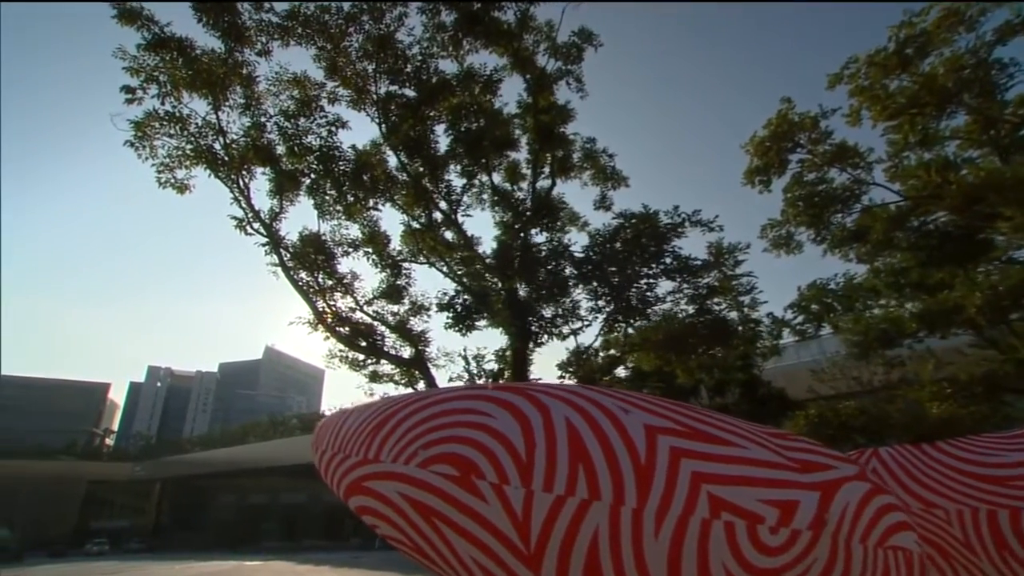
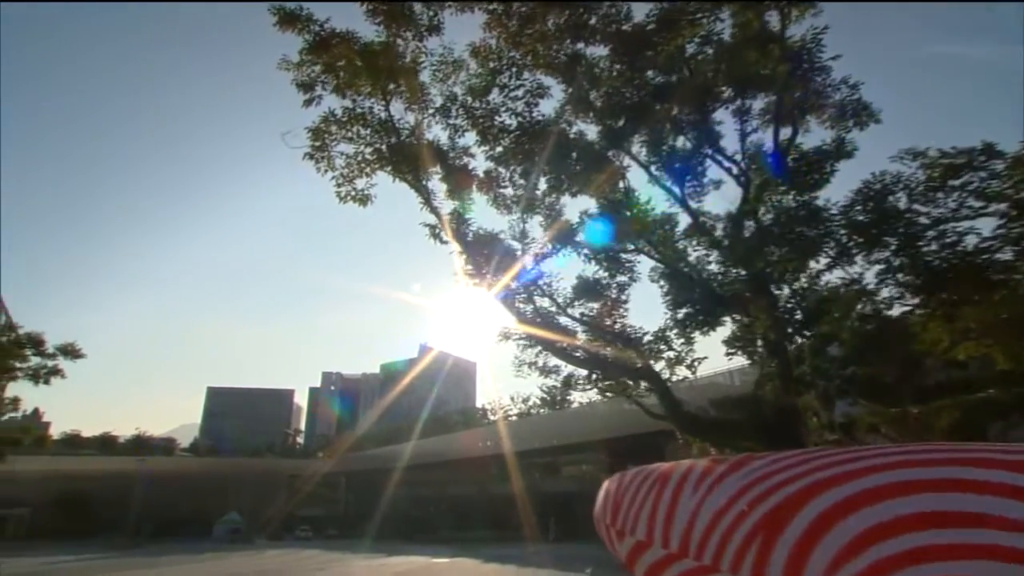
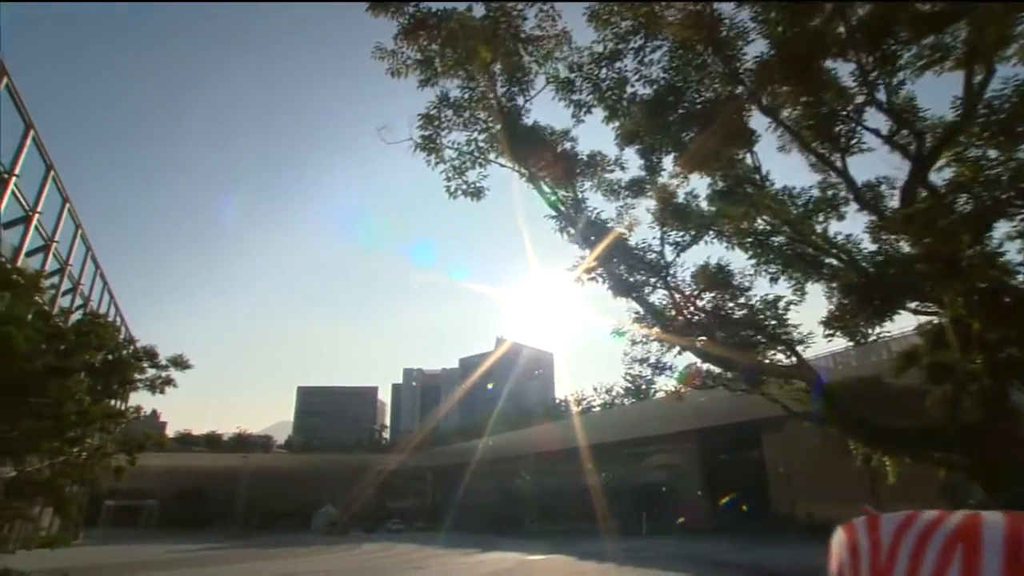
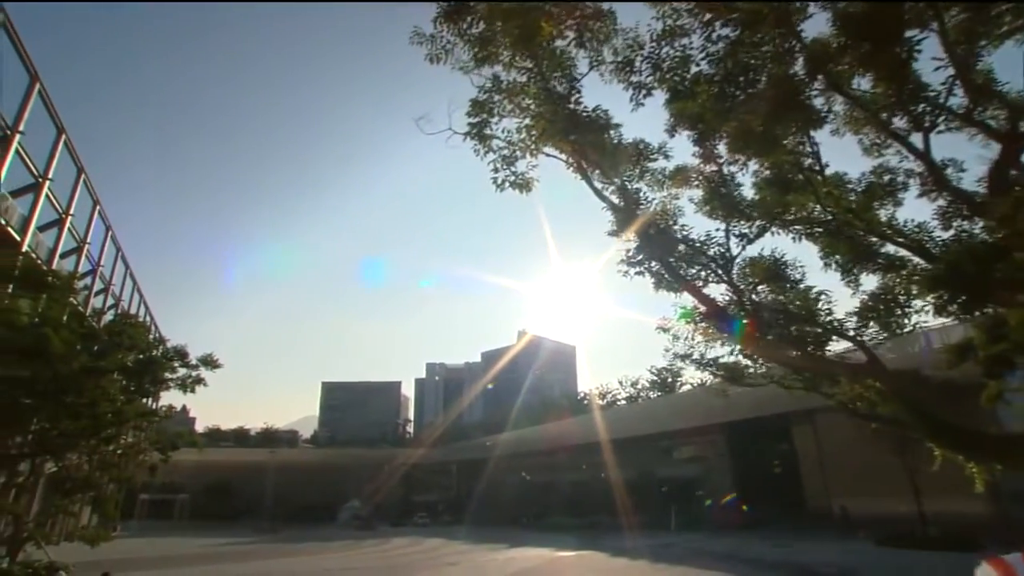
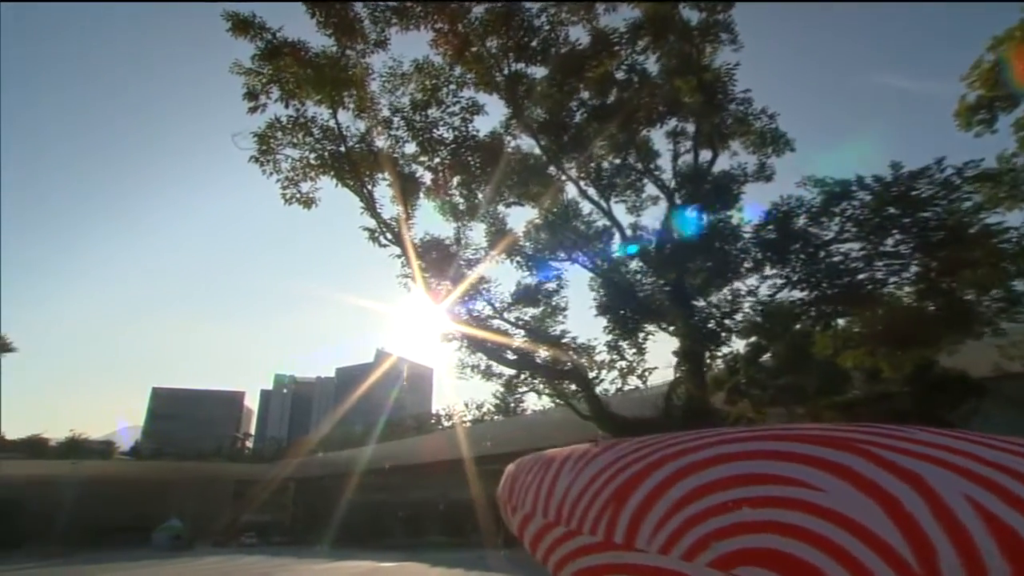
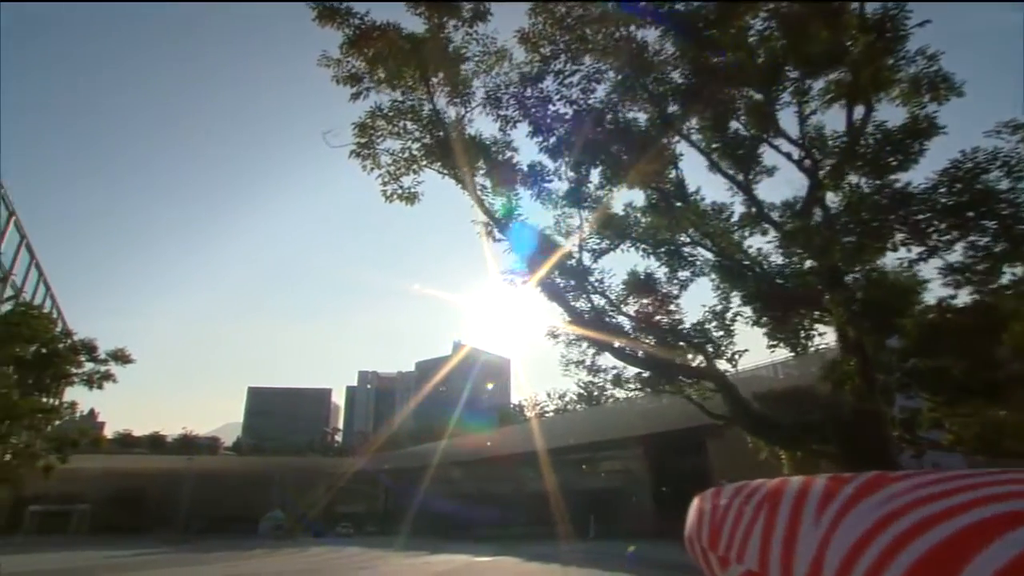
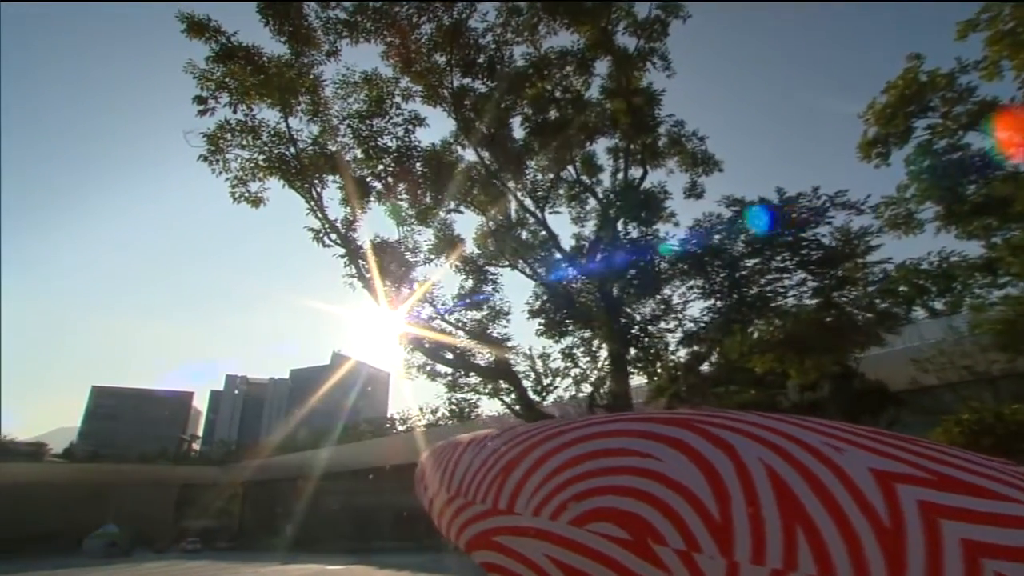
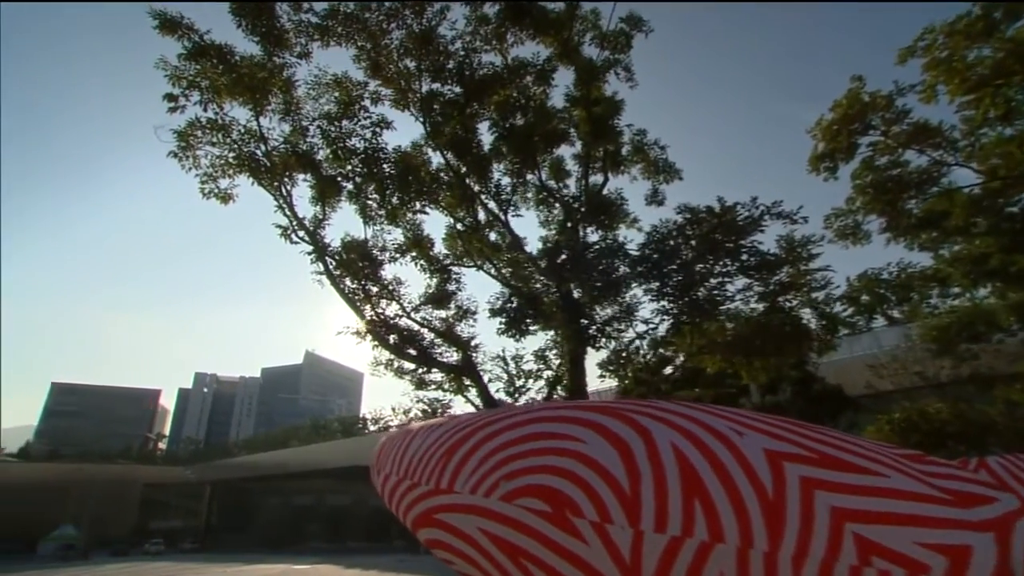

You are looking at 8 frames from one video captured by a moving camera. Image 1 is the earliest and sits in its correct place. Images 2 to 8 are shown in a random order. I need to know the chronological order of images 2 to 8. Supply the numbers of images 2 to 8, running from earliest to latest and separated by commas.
8, 7, 5, 2, 6, 3, 4
